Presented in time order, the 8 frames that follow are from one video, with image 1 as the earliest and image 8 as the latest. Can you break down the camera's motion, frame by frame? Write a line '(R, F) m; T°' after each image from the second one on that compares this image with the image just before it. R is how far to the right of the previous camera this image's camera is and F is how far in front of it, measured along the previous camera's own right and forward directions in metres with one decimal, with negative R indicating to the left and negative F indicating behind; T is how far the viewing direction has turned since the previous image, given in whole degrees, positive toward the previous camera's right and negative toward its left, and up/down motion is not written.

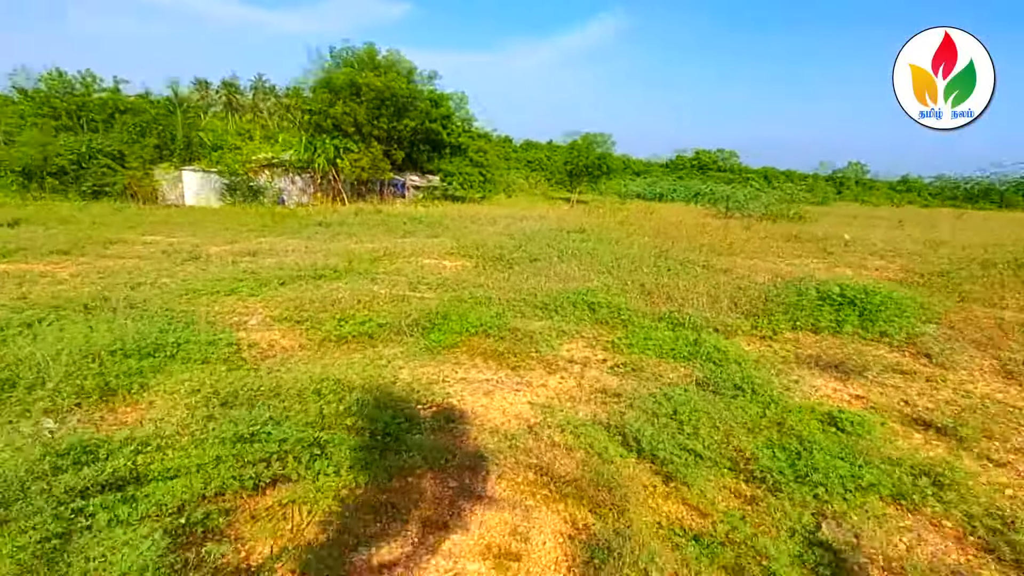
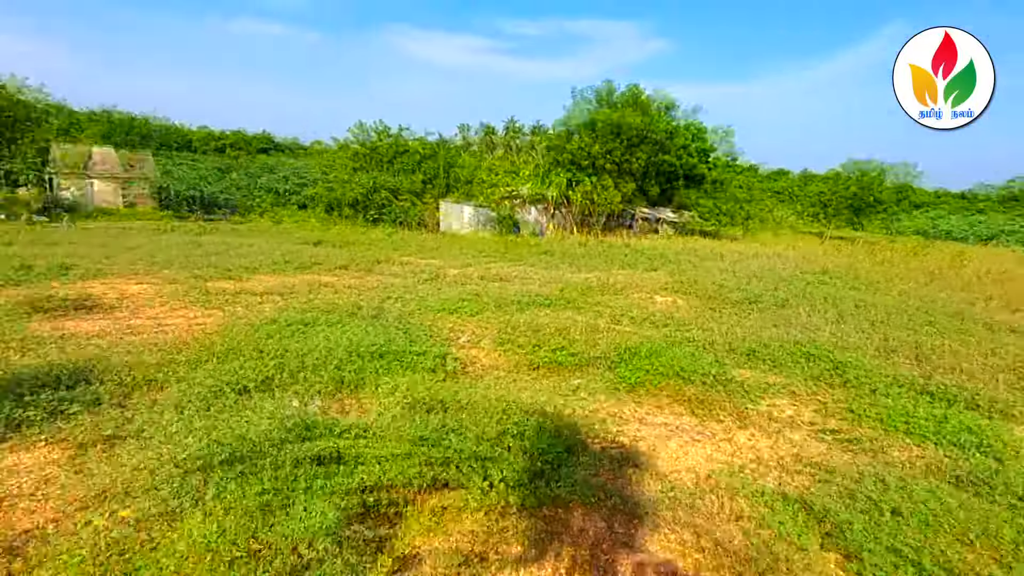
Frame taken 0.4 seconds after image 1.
(+0.3, 0.0) m; -23°
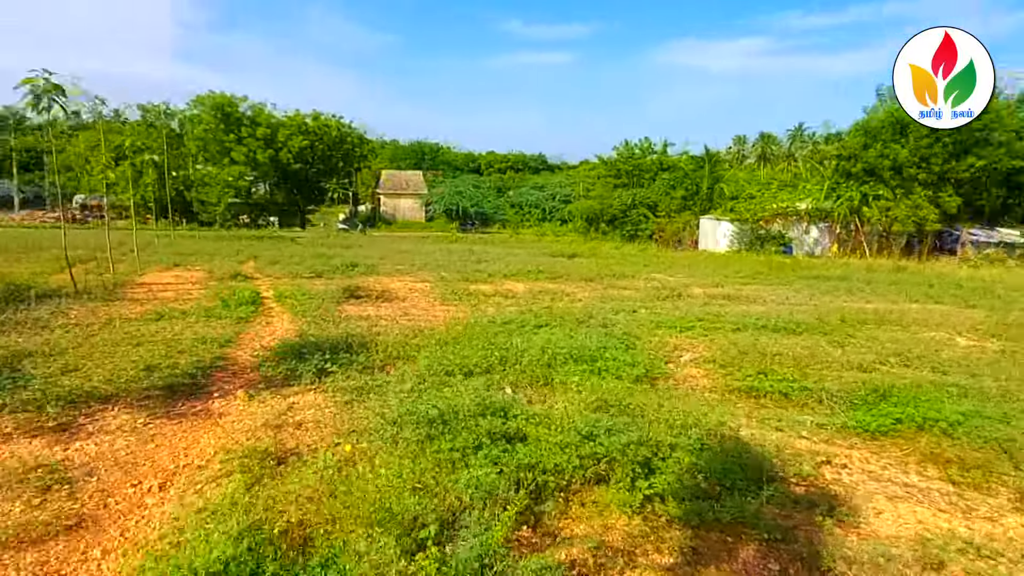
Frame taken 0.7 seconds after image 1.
(+0.4, -0.1) m; -26°
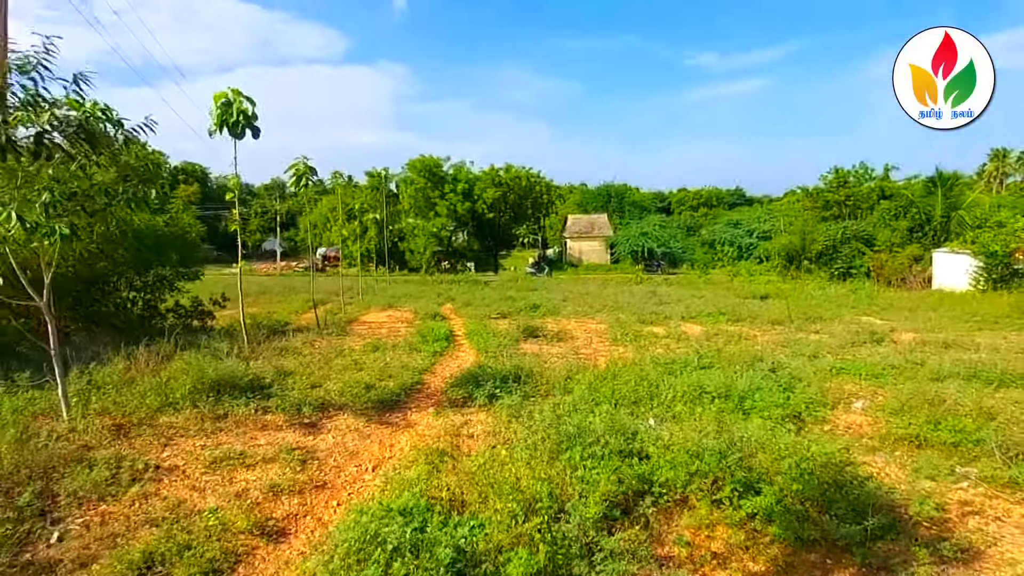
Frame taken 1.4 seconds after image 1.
(+0.4, -0.7) m; -19°
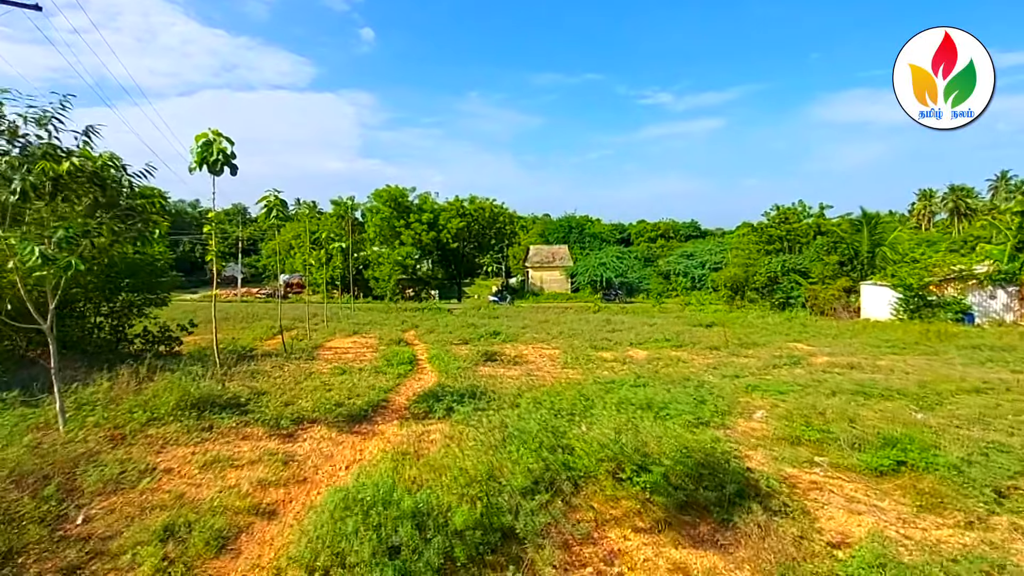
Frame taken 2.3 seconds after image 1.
(+0.1, -1.0) m; +4°
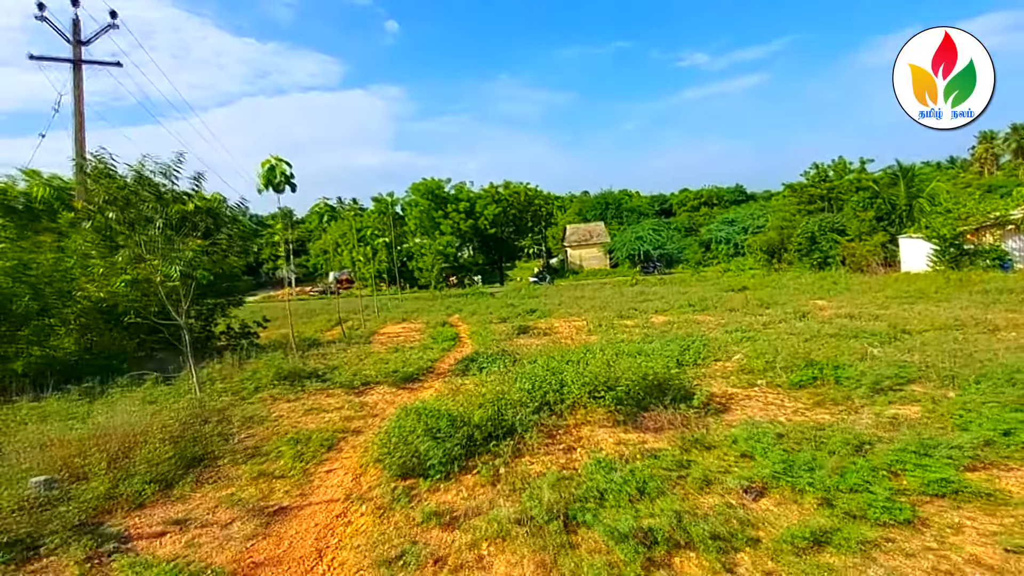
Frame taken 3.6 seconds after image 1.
(+0.5, -1.7) m; -5°
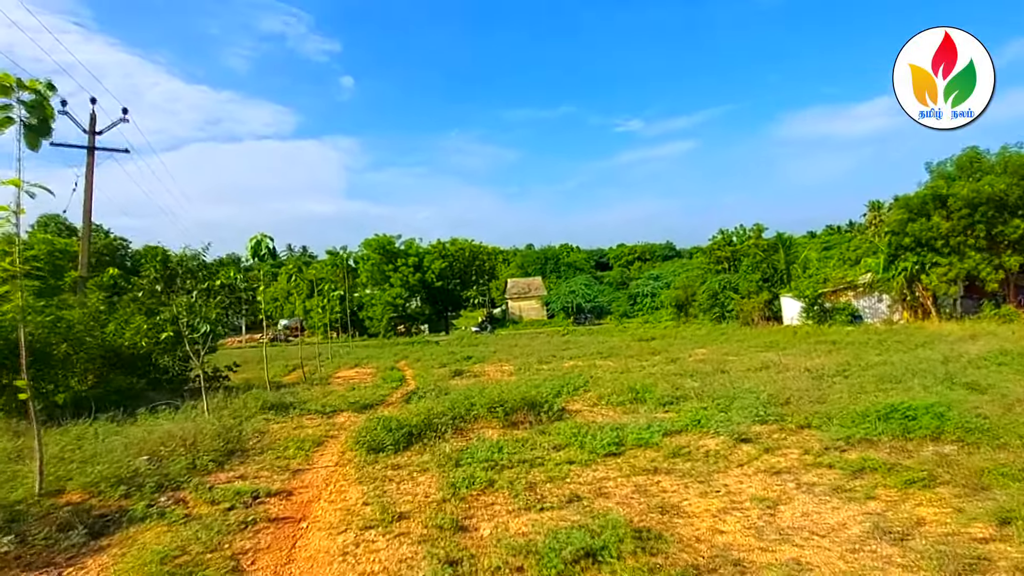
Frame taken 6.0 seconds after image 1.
(+0.4, -3.6) m; +5°
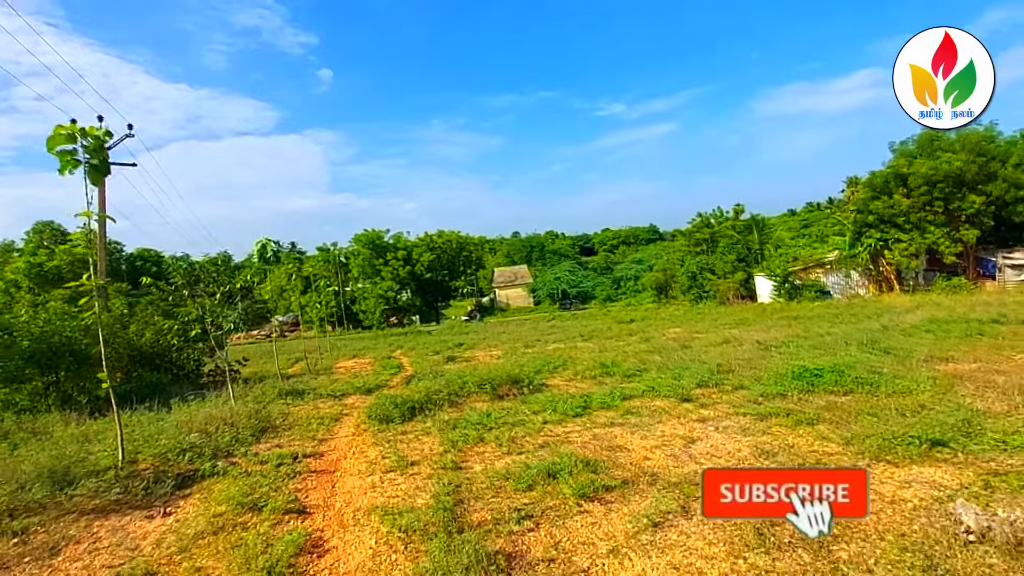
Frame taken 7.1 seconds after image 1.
(+0.1, -1.5) m; +1°
